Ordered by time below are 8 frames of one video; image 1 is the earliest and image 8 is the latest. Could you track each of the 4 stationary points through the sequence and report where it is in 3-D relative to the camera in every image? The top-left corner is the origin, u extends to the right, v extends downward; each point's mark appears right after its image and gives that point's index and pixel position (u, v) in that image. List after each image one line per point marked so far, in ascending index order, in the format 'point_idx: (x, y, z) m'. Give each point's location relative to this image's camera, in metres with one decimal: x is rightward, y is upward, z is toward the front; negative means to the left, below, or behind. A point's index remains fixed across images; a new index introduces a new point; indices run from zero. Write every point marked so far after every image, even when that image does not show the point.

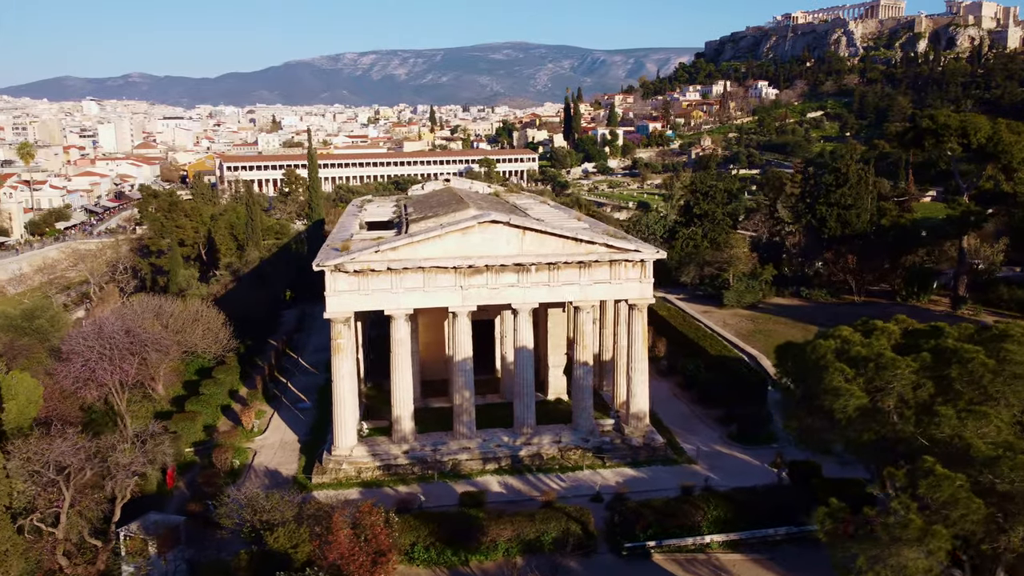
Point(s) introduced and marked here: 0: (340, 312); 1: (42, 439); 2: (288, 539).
0: (-4.2, -0.6, +19.9) m
1: (-9.7, -3.1, +16.4) m
2: (-3.9, -4.3, +13.8) m
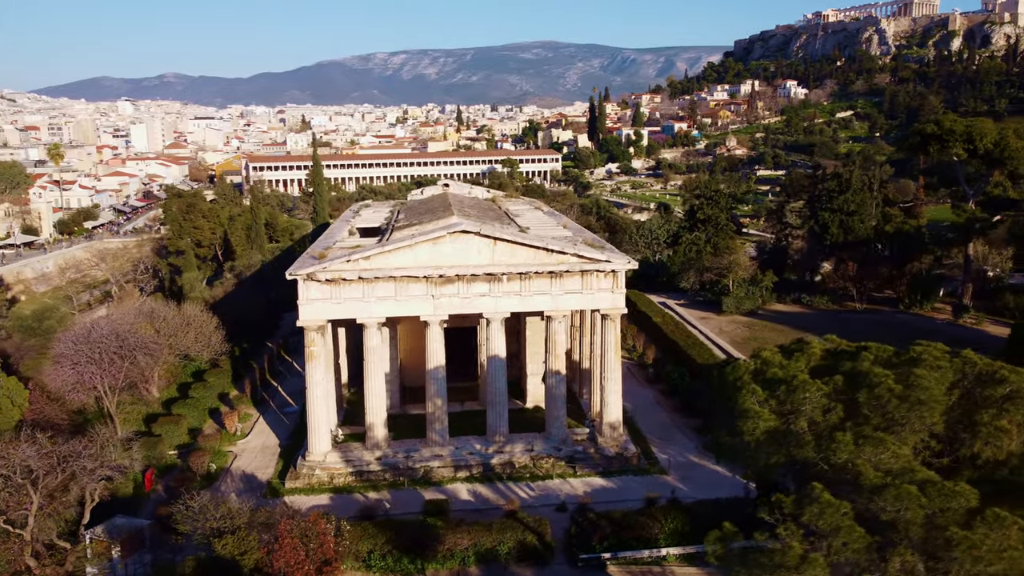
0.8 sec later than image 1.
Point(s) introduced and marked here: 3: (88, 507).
0: (-4.9, -0.8, +20.2) m
1: (-10.6, -3.3, +17.0) m
2: (-4.9, -4.5, +14.2) m
3: (-9.0, -4.6, +17.3) m
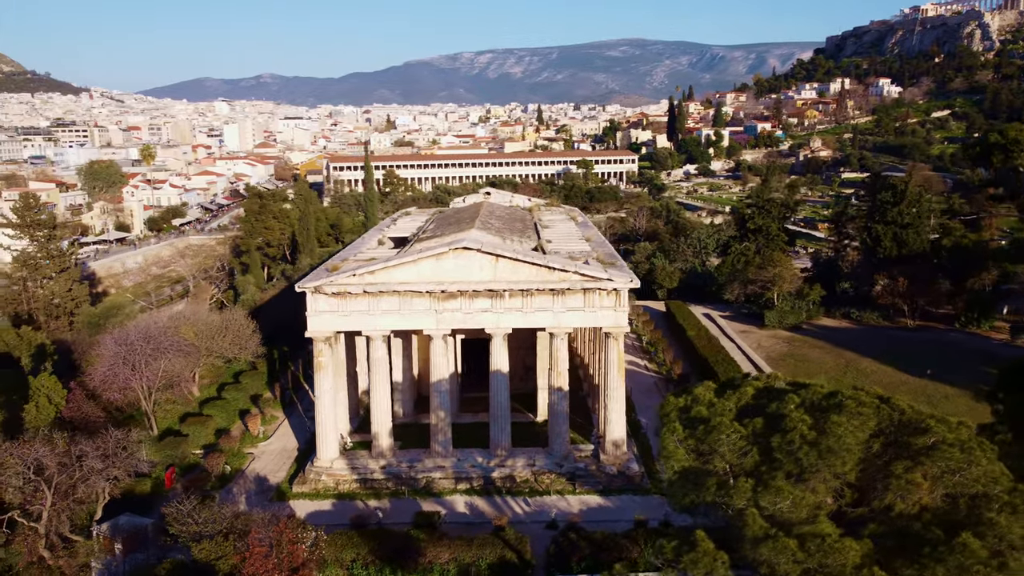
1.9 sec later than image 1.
0: (-4.9, -1.1, +20.9) m
1: (-10.9, -3.5, +18.3) m
2: (-5.6, -4.8, +14.9) m
3: (-9.3, -4.8, +18.5) m
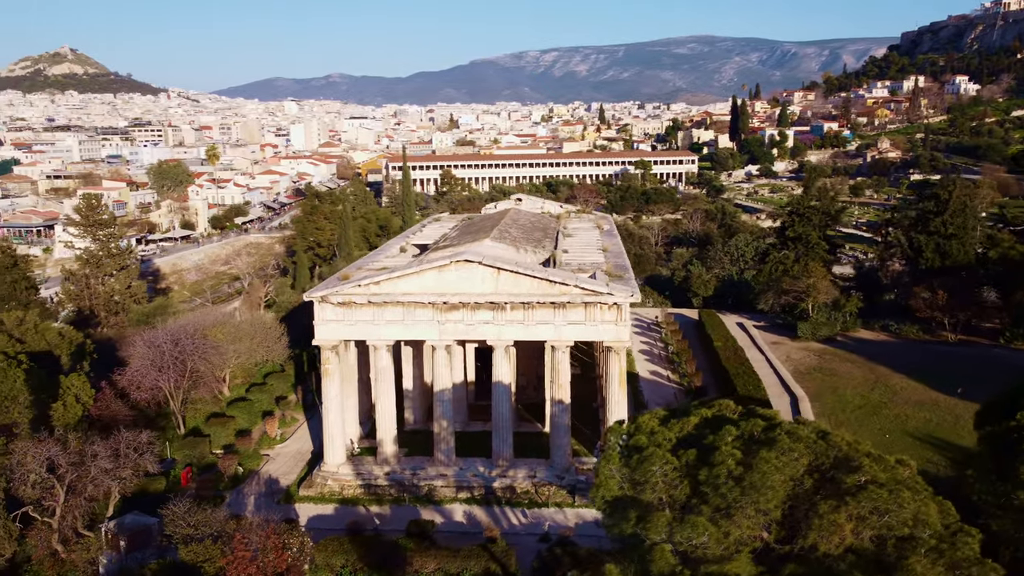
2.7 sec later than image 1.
0: (-4.9, -1.4, +21.5) m
1: (-11.1, -3.7, +19.3) m
2: (-6.0, -5.1, +15.5) m
3: (-9.5, -5.0, +19.4) m
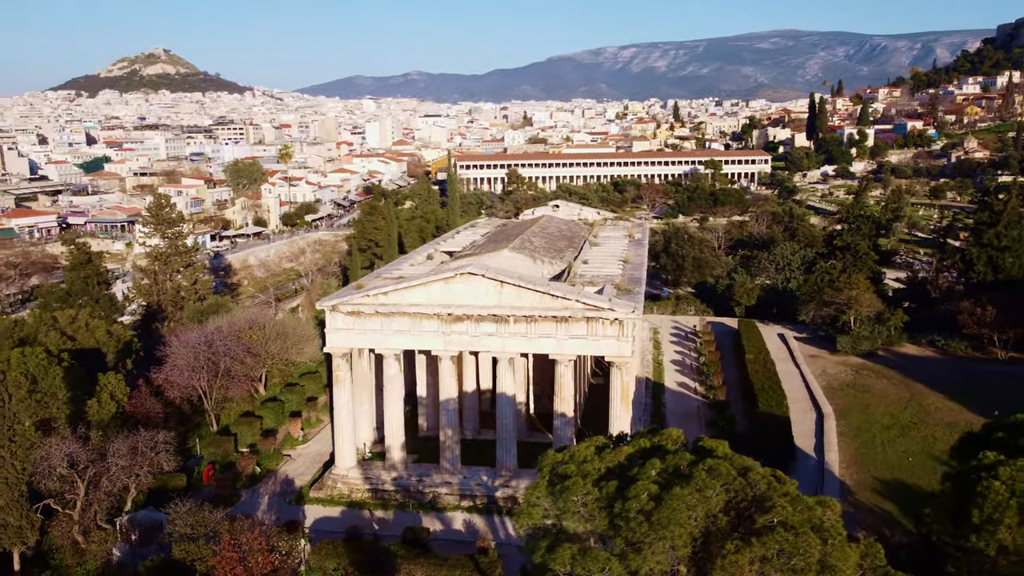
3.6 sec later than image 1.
0: (-4.8, -1.6, +22.2) m
1: (-11.2, -3.8, +20.6) m
2: (-6.5, -5.4, +16.4) m
3: (-9.6, -5.2, +20.5) m
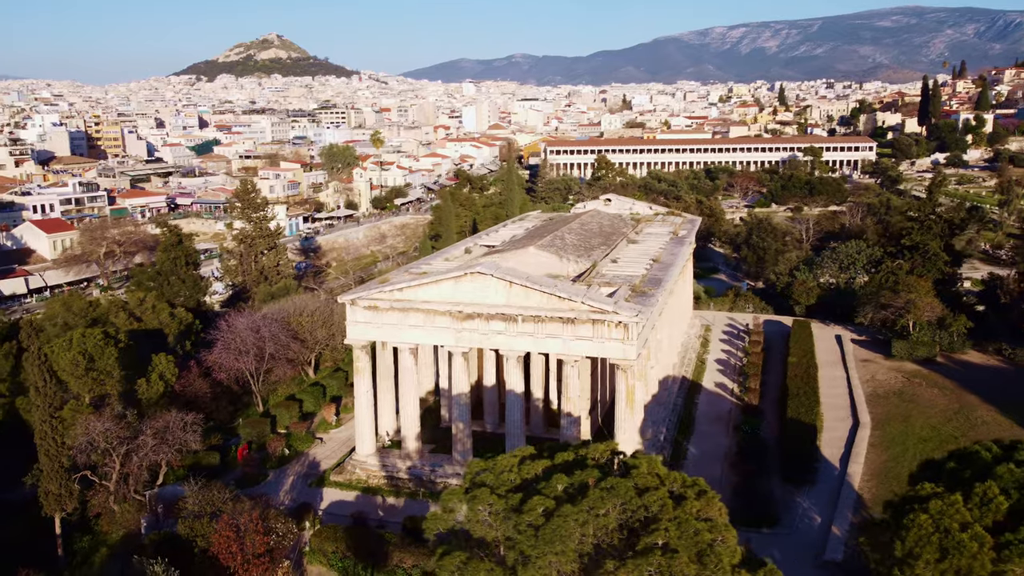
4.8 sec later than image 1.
0: (-4.4, -1.5, +23.2) m
1: (-11.1, -3.5, +22.4) m
2: (-7.0, -5.3, +17.7) m
3: (-9.5, -4.9, +22.2) m
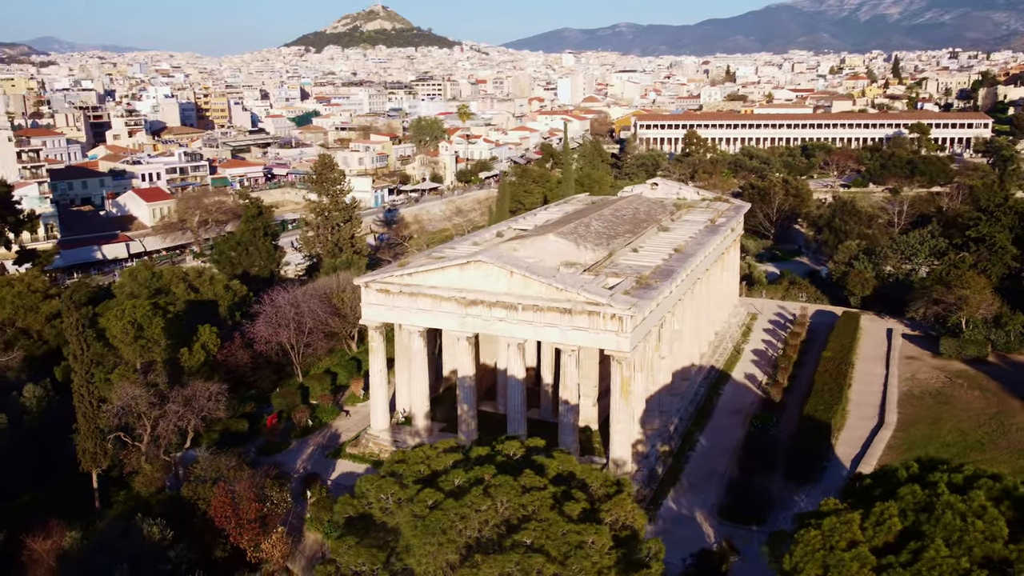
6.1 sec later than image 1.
0: (-4.2, -1.0, +24.2) m
1: (-11.0, -2.9, +24.4) m
2: (-7.5, -4.9, +19.3) m
3: (-9.5, -4.3, +24.0) m
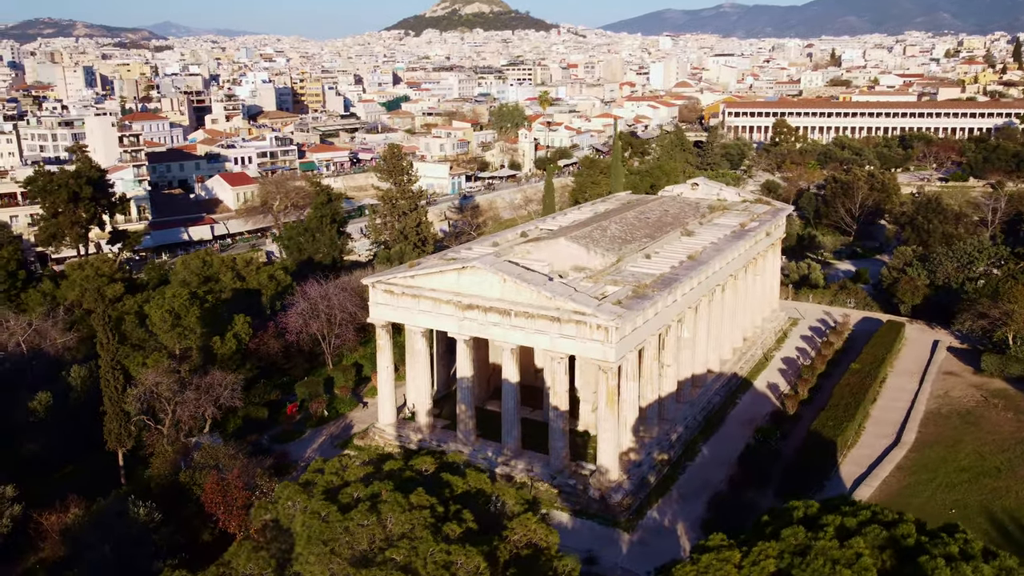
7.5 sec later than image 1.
0: (-4.2, -1.0, +25.1) m
1: (-10.9, -2.6, +26.1) m
2: (-8.1, -4.8, +20.7) m
3: (-9.6, -4.1, +25.6) m
